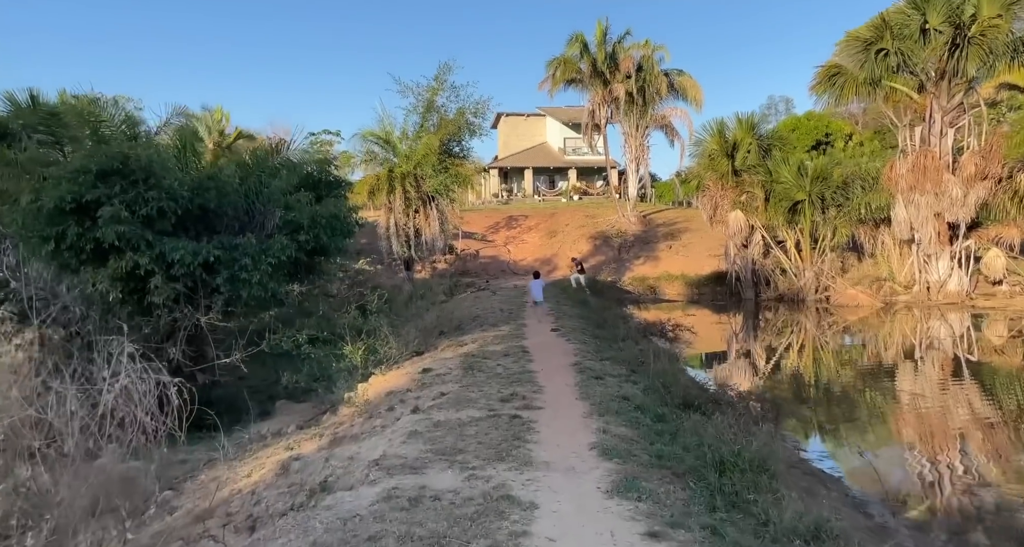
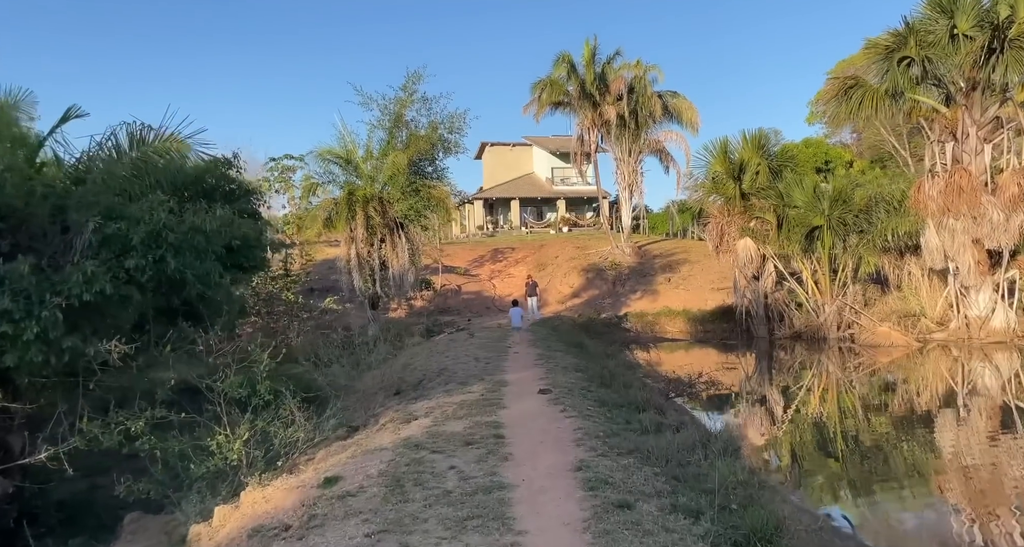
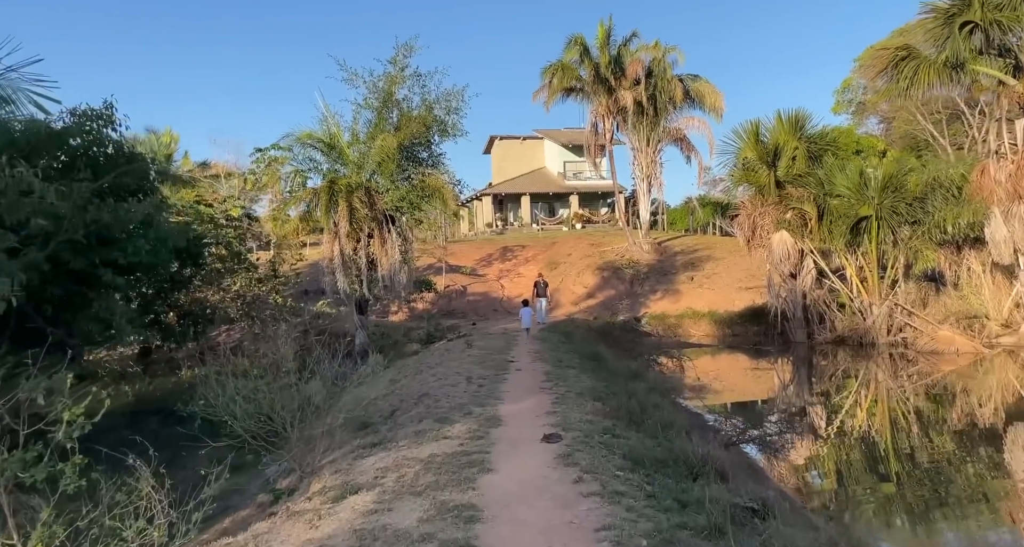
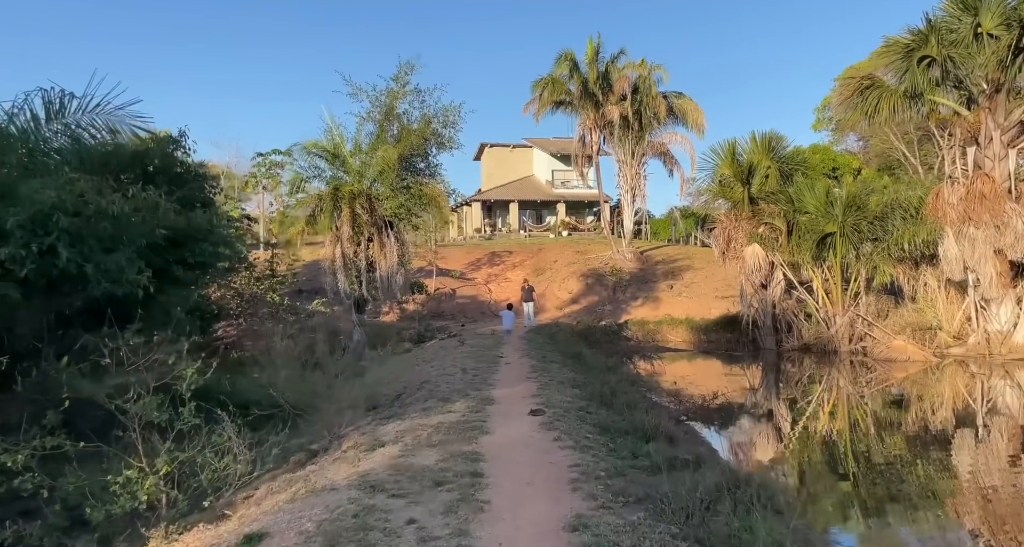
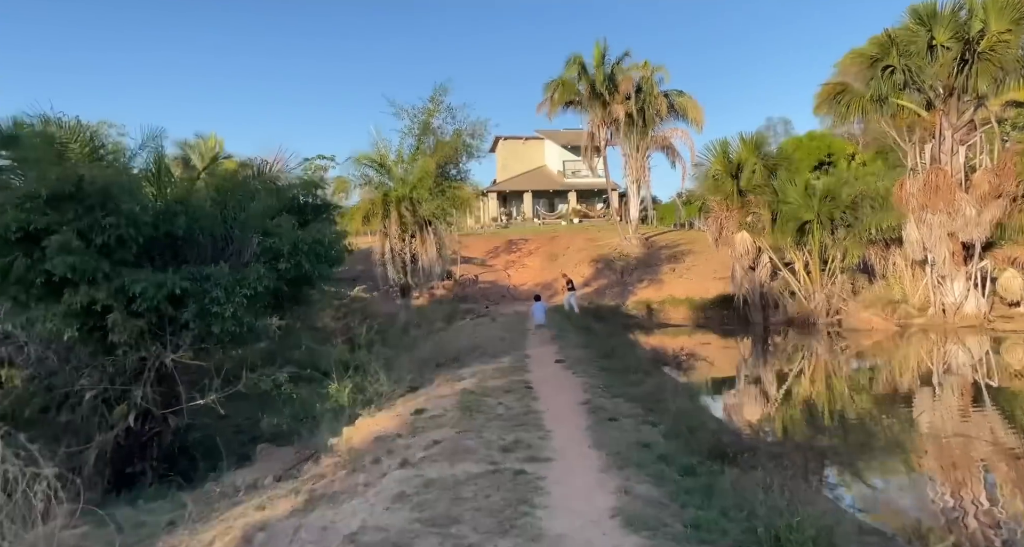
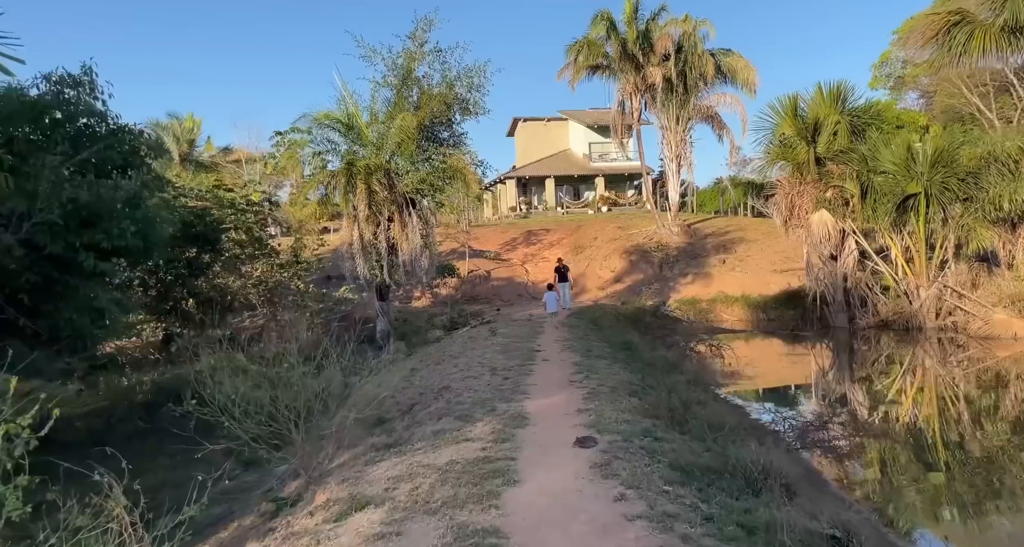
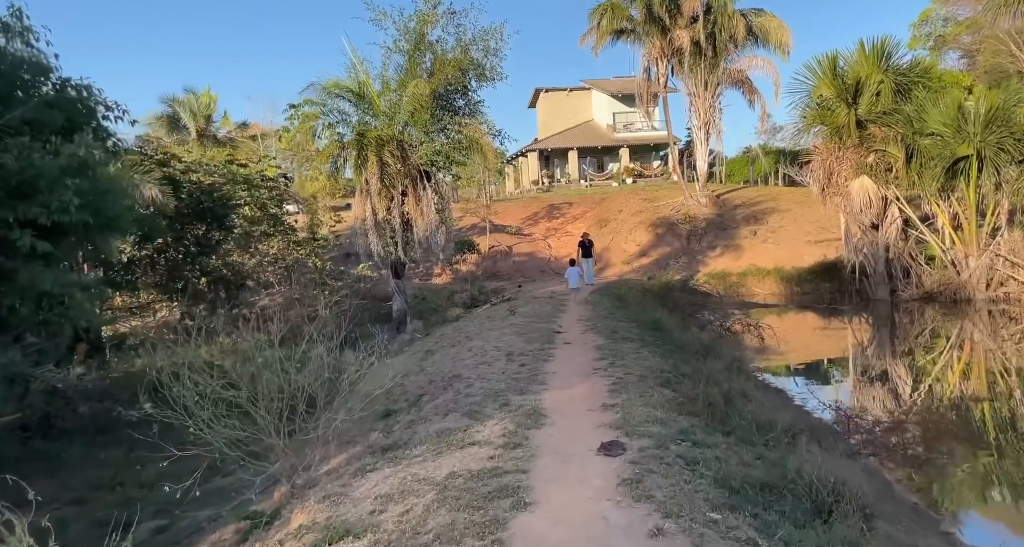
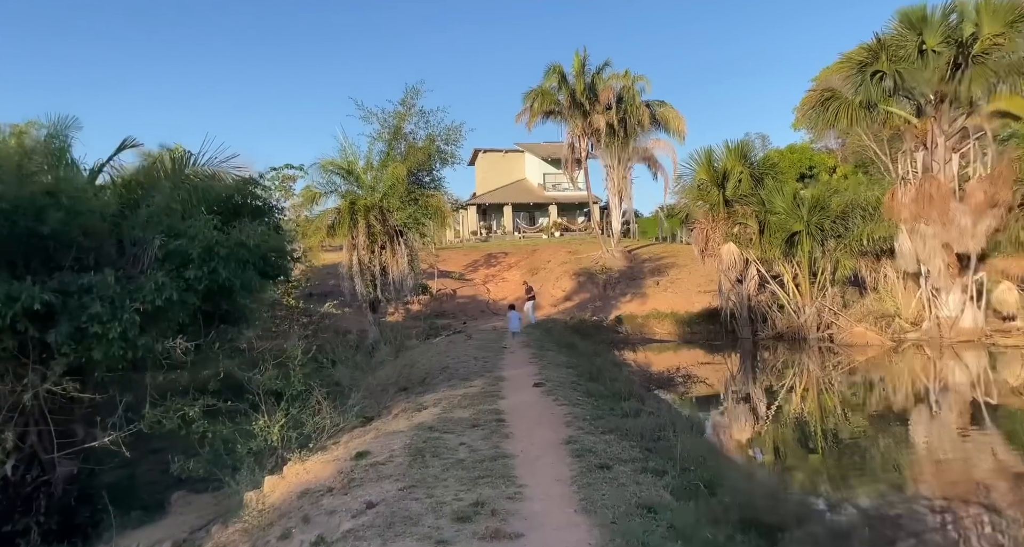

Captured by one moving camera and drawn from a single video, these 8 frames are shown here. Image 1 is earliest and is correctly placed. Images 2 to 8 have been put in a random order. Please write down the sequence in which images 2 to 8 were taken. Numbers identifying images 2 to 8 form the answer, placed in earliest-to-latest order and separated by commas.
5, 8, 2, 4, 3, 6, 7
